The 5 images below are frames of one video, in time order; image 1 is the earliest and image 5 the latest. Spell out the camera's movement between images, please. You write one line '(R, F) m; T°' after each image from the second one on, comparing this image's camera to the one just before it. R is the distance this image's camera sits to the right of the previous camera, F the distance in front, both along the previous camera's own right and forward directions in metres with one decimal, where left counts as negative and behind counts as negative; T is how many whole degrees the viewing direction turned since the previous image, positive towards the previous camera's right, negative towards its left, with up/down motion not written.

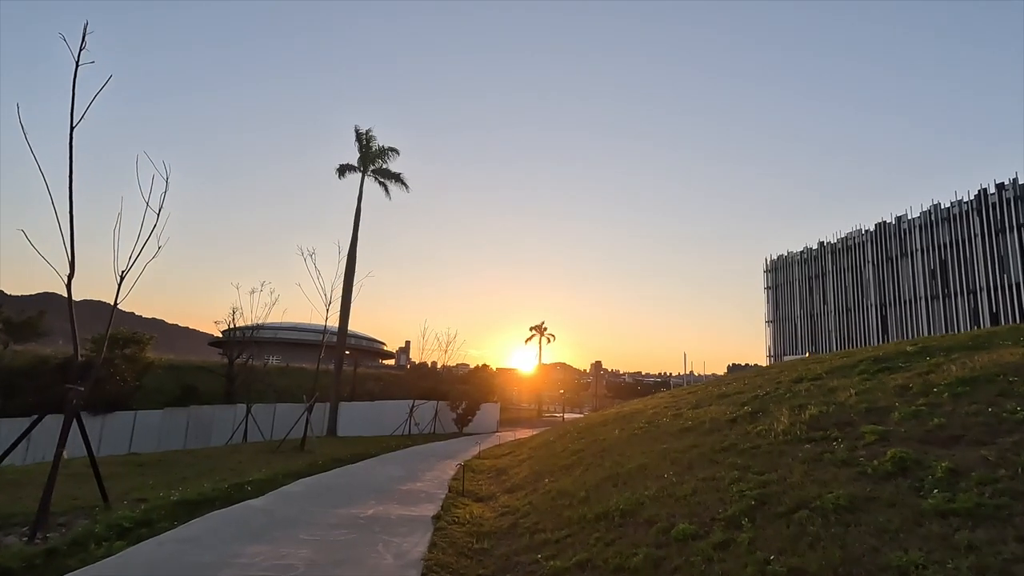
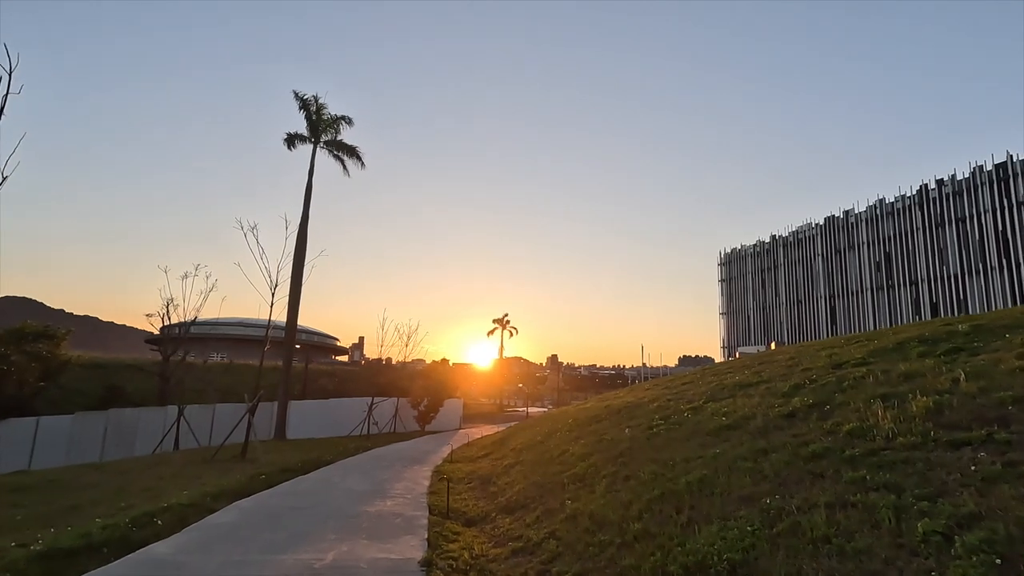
(-0.7, +2.6) m; +4°
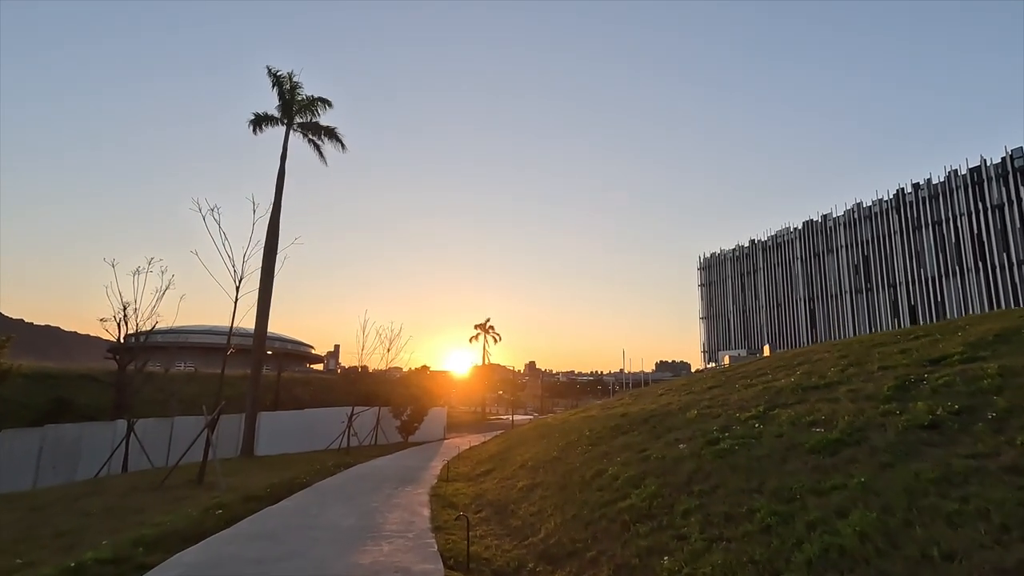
(-0.8, +2.5) m; +2°
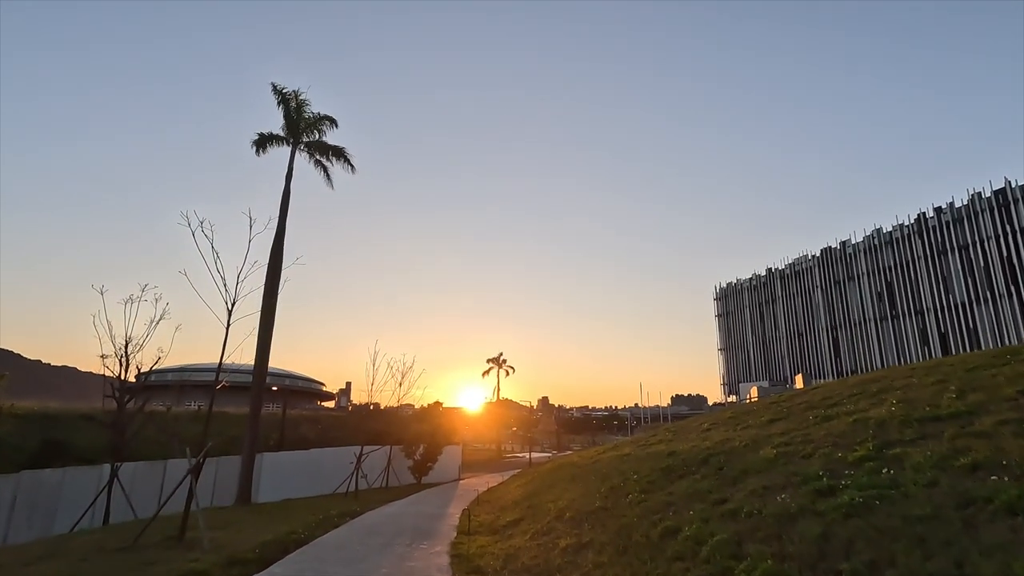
(-0.4, +2.1) m; -1°
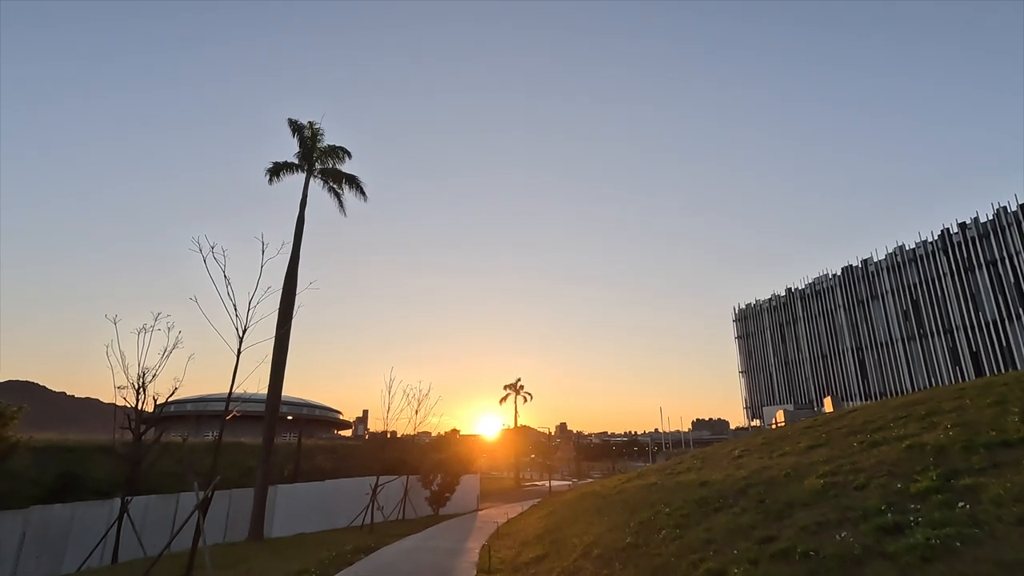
(-0.1, +0.6) m; -1°
